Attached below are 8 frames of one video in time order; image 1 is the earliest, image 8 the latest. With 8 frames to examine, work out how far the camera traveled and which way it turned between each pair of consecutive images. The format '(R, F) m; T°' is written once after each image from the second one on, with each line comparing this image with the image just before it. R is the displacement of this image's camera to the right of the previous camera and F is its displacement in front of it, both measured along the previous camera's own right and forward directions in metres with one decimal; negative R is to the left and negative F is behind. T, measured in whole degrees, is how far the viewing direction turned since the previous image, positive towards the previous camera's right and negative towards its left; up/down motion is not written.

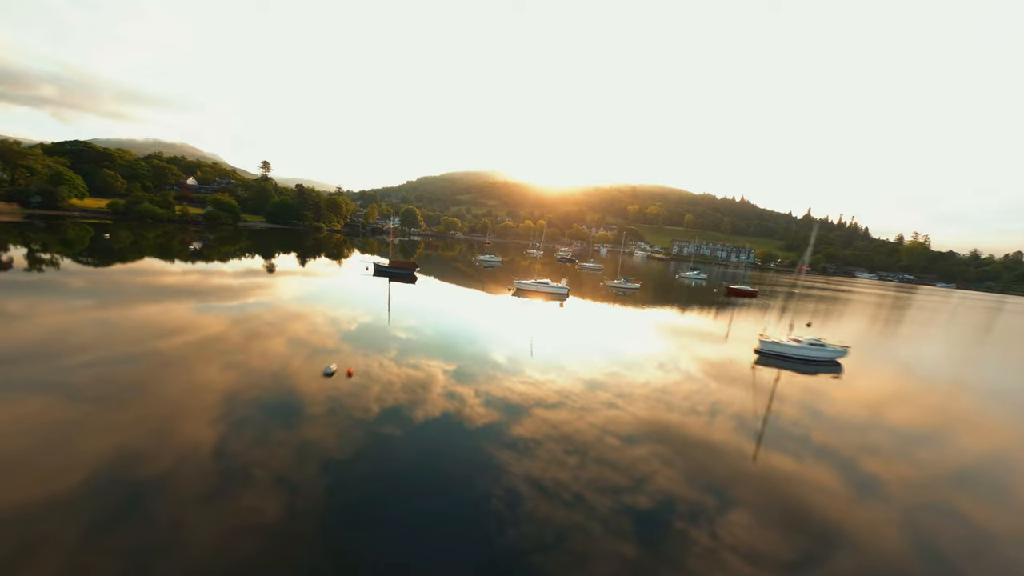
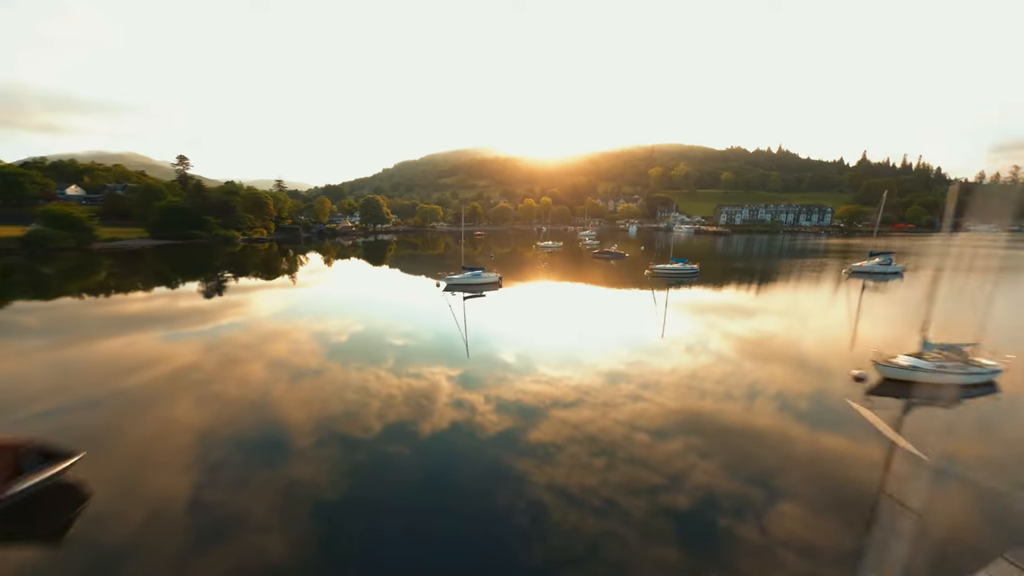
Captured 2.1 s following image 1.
(0.0, +2.9) m; -1°
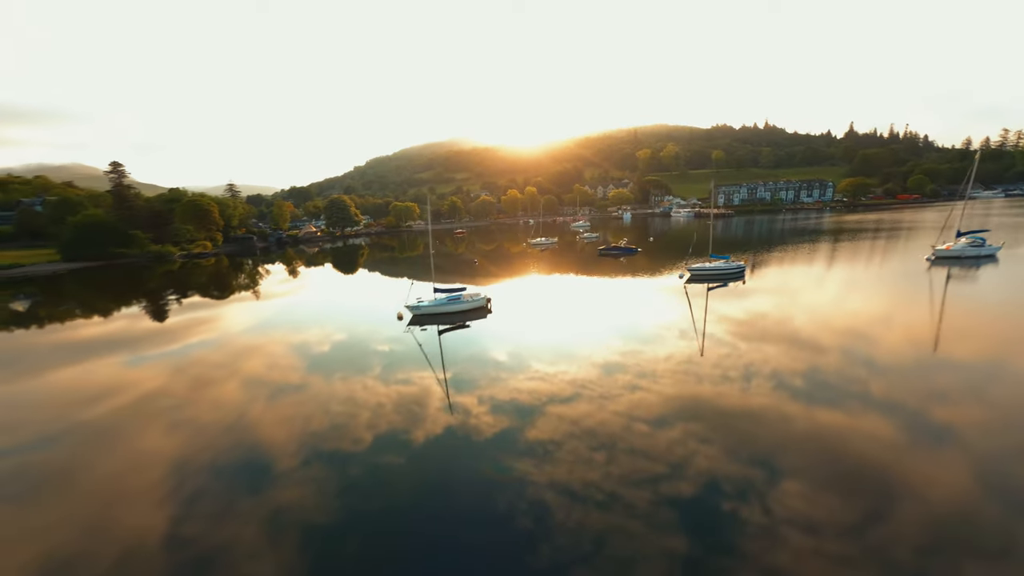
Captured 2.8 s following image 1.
(0.0, +0.8) m; +2°
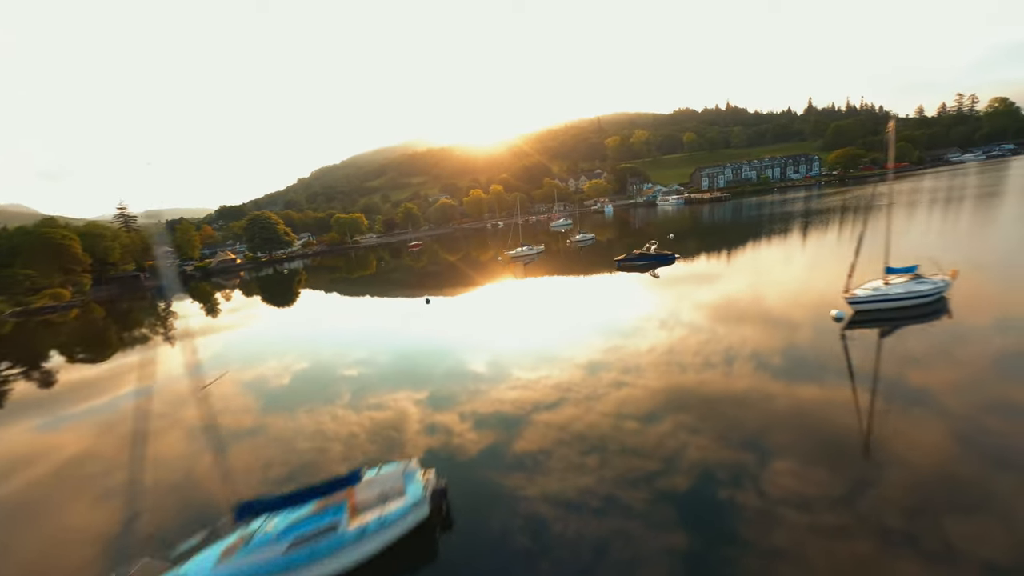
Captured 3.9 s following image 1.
(0.0, +1.2) m; +4°
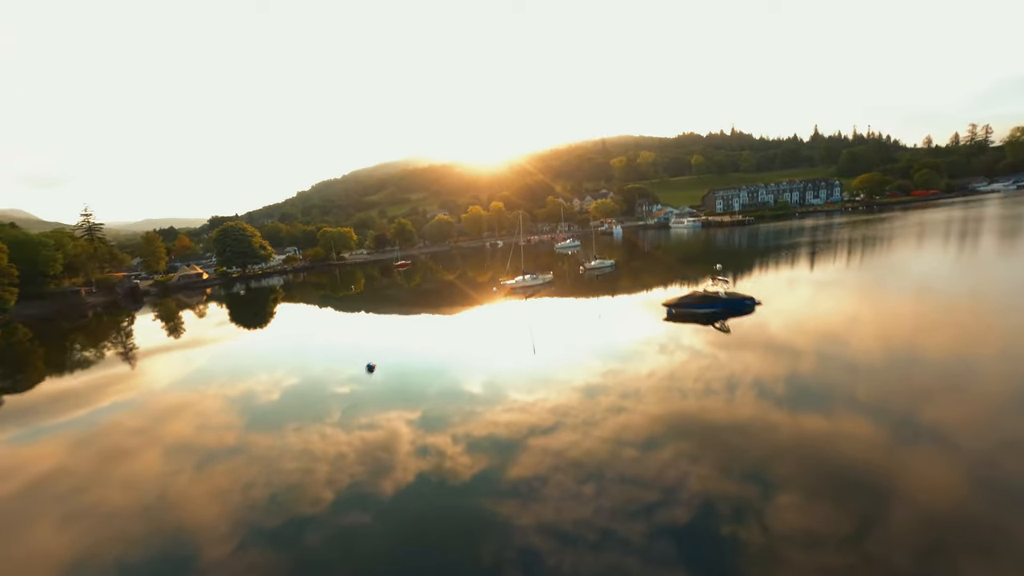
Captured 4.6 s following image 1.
(0.0, +0.4) m; 0°
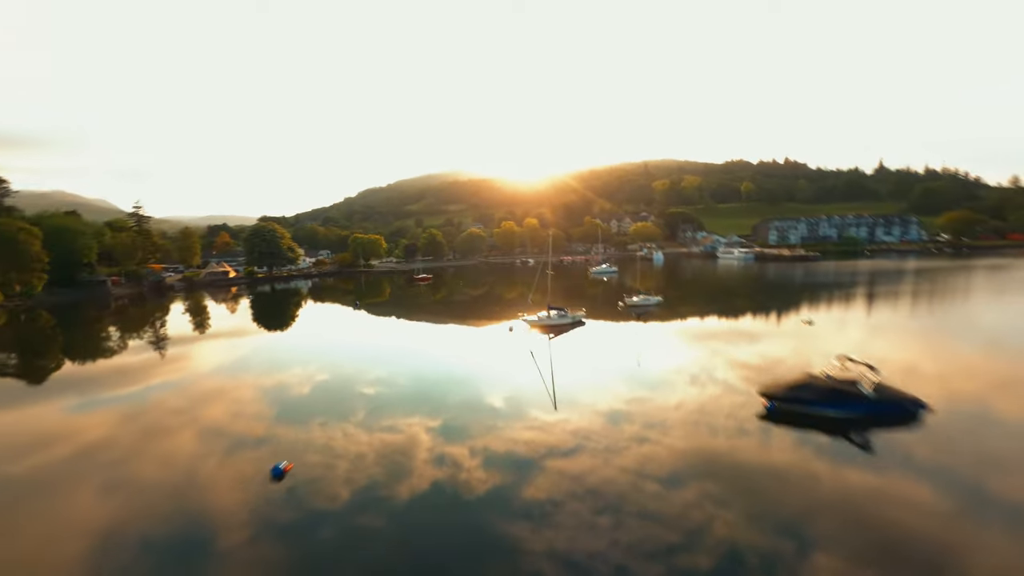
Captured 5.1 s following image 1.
(+0.1, +0.1) m; -5°
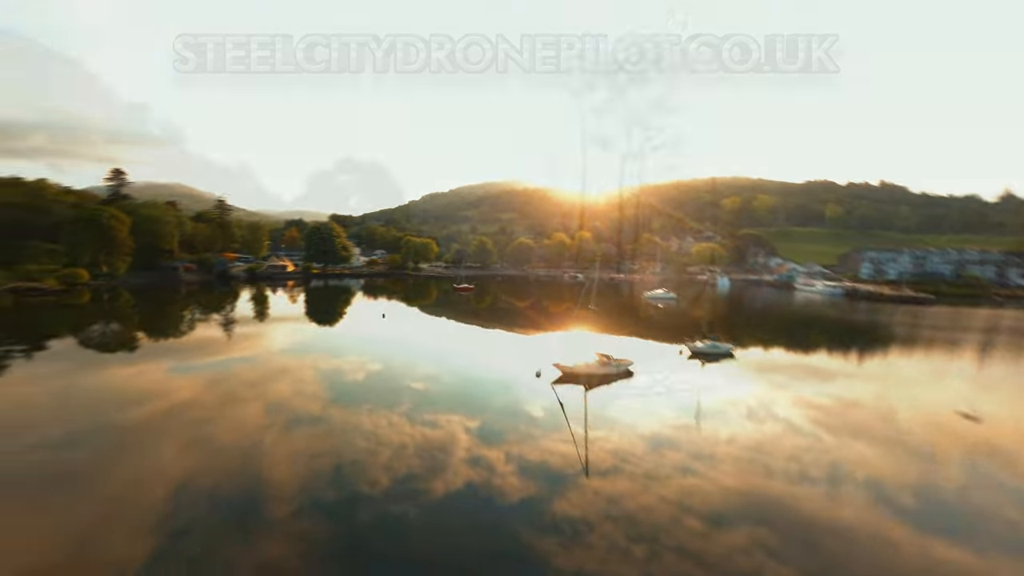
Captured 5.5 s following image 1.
(+0.2, -0.1) m; -8°
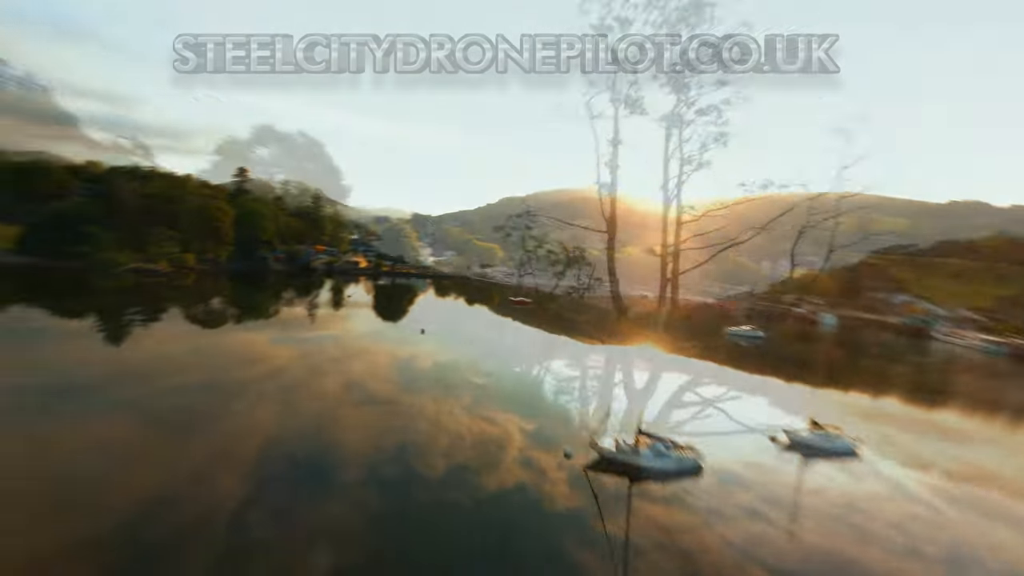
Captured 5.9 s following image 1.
(+0.3, -0.1) m; -11°
